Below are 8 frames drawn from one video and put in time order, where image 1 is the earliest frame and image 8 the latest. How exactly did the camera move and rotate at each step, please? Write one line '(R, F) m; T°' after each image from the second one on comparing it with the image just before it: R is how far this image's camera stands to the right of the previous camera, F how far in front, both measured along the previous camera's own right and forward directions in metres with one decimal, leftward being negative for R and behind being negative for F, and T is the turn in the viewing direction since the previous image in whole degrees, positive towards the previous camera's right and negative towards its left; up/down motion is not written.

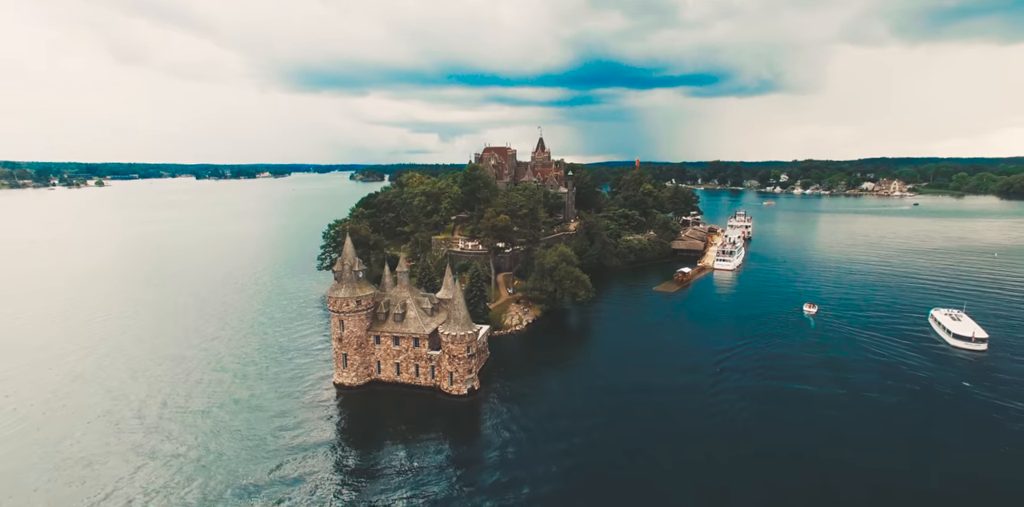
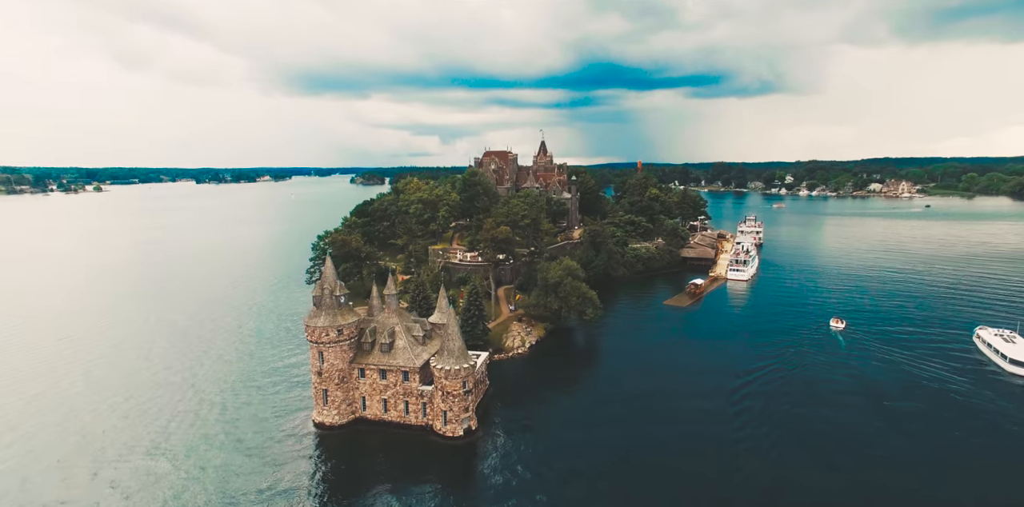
(0.0, +3.7) m; 0°
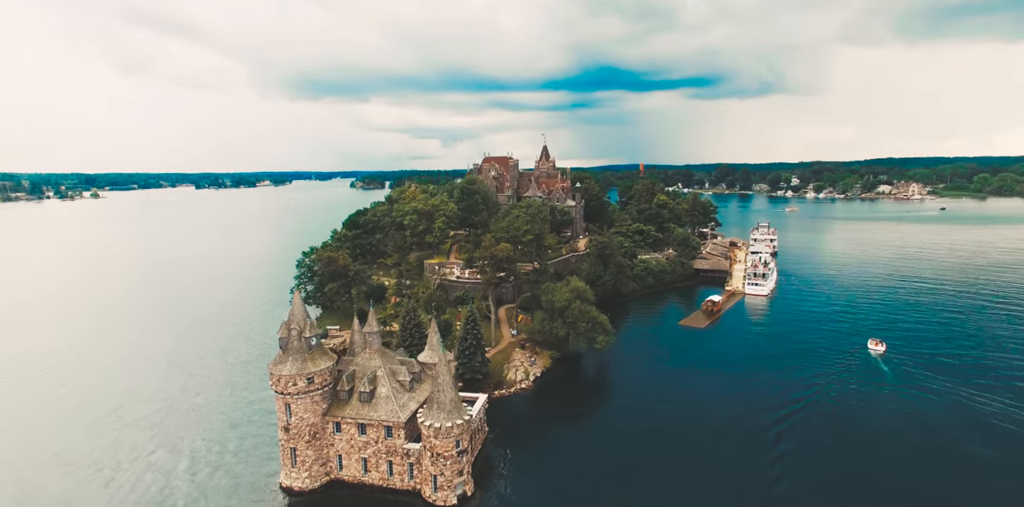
(0.0, +4.5) m; 0°
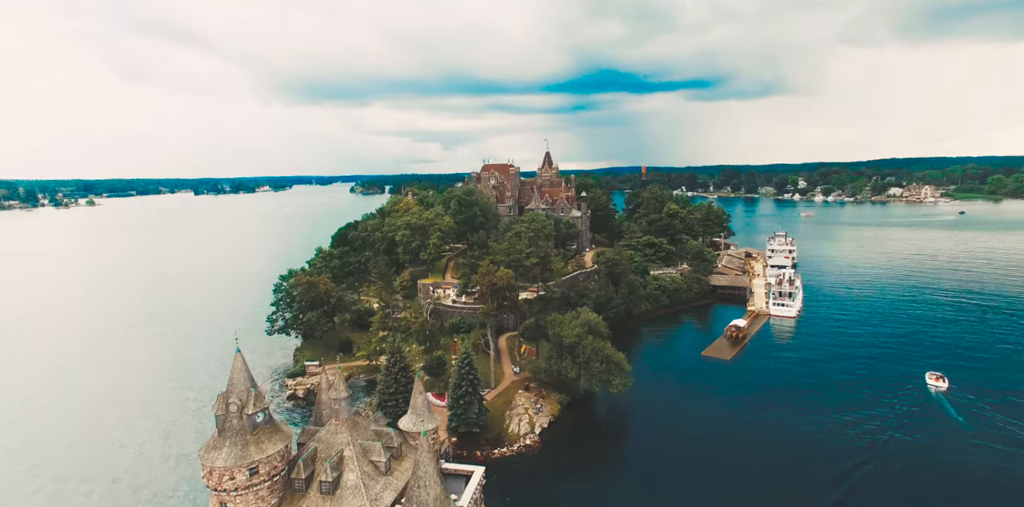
(0.0, +5.5) m; 0°
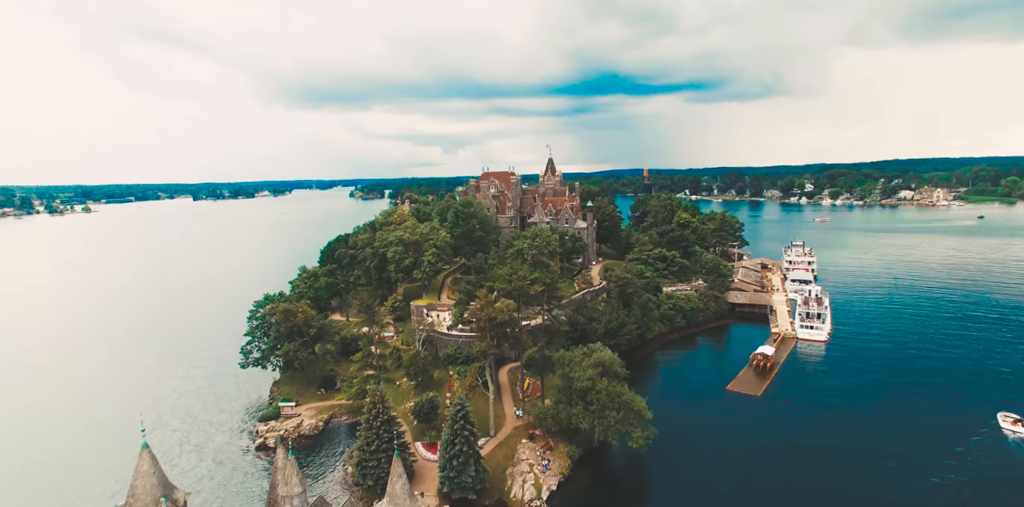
(0.0, +4.9) m; 0°
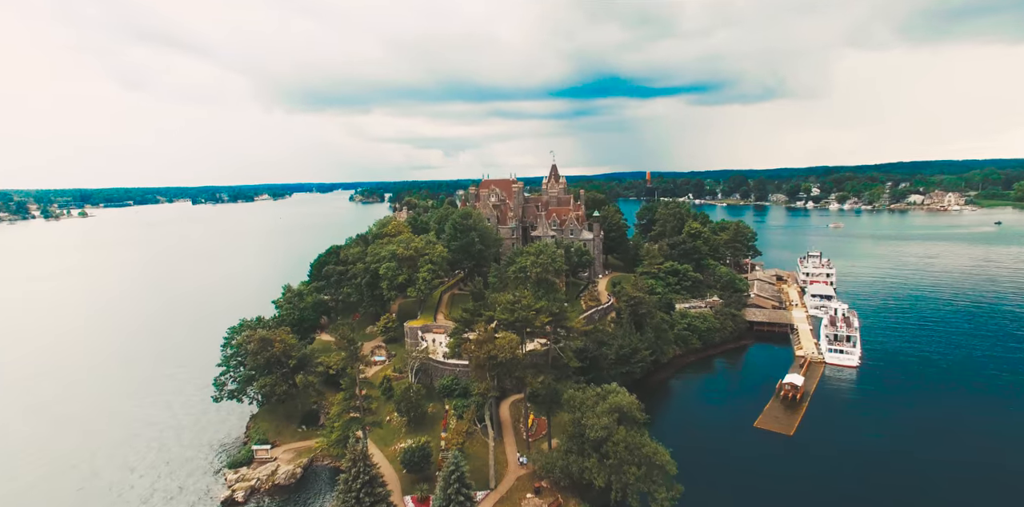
(-0.1, +4.1) m; 0°
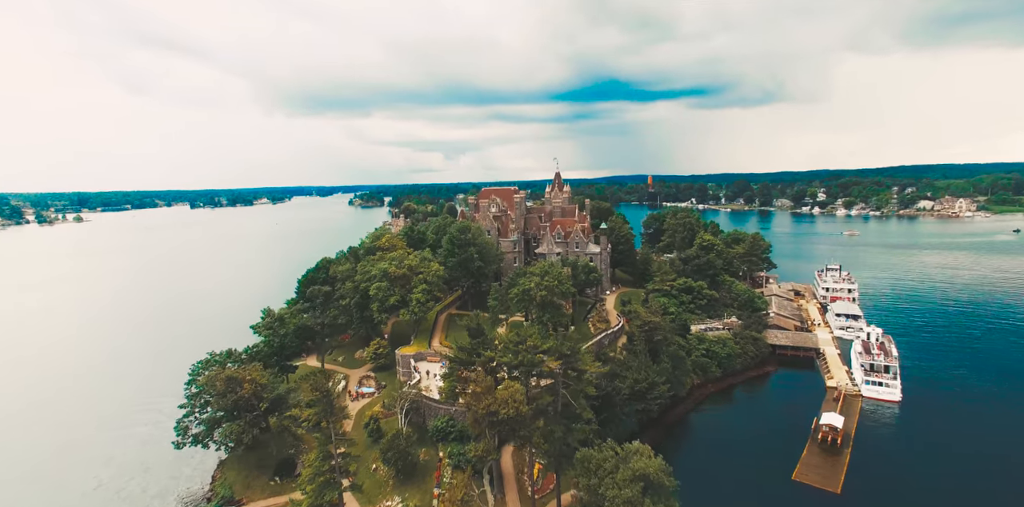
(-0.2, +4.4) m; 0°
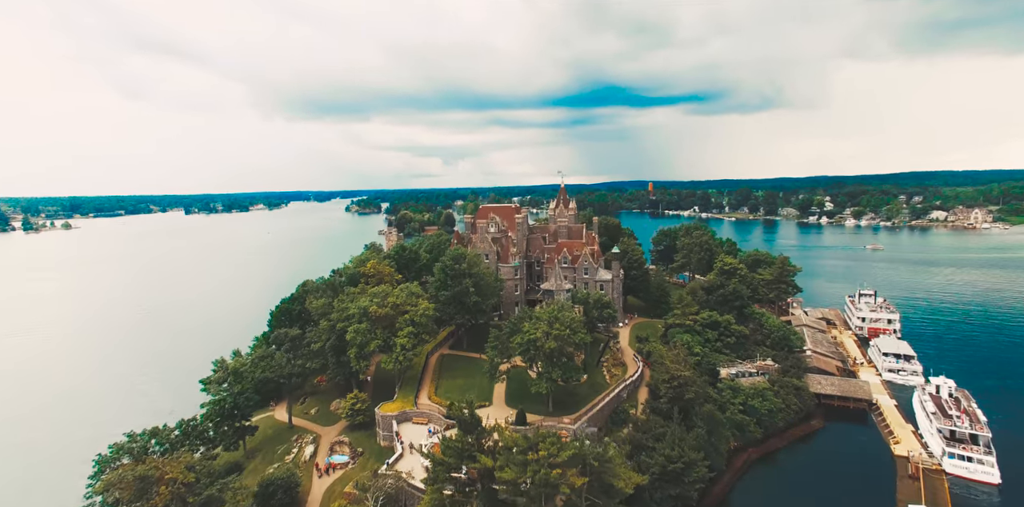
(-0.3, +7.2) m; 0°
